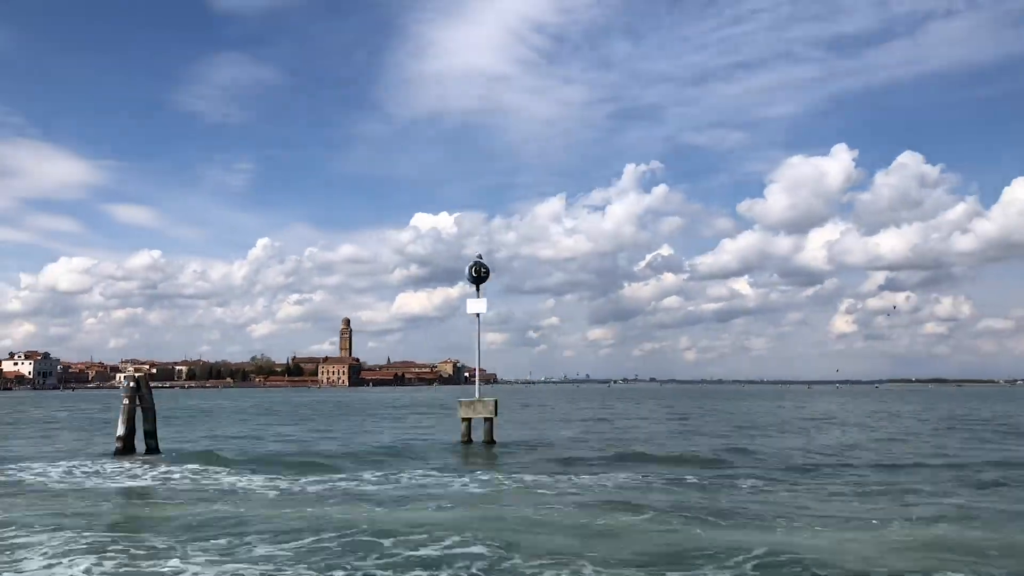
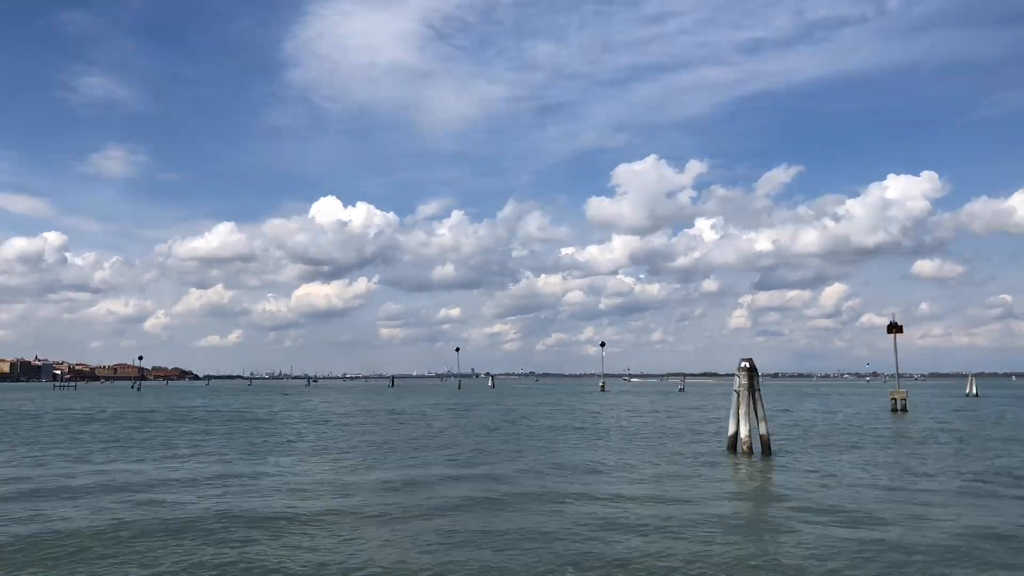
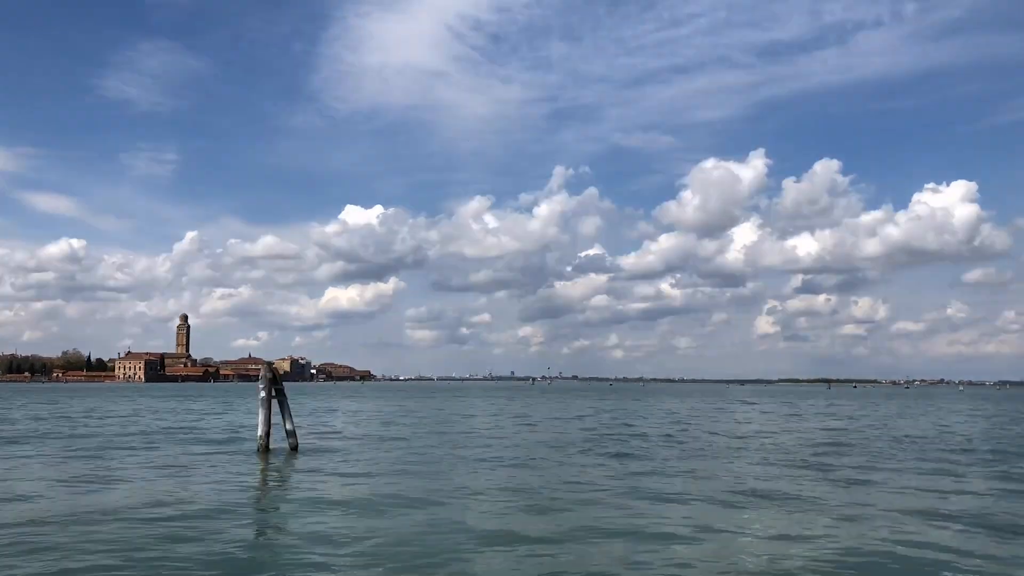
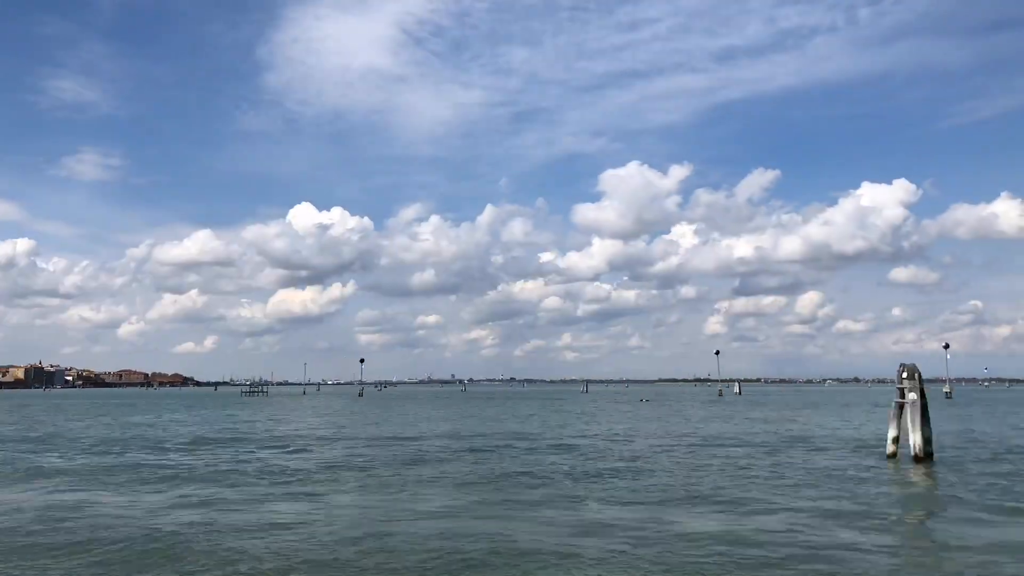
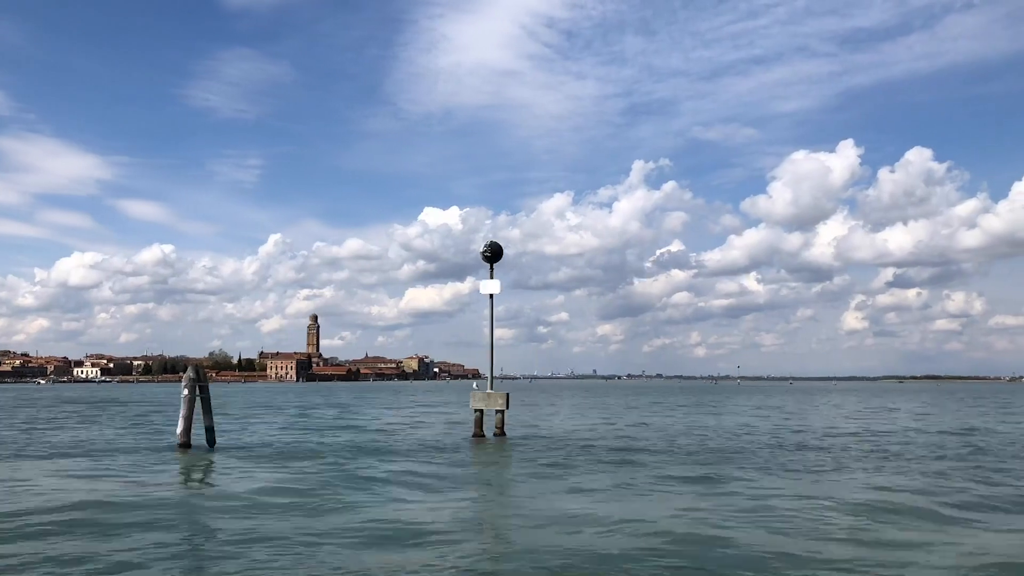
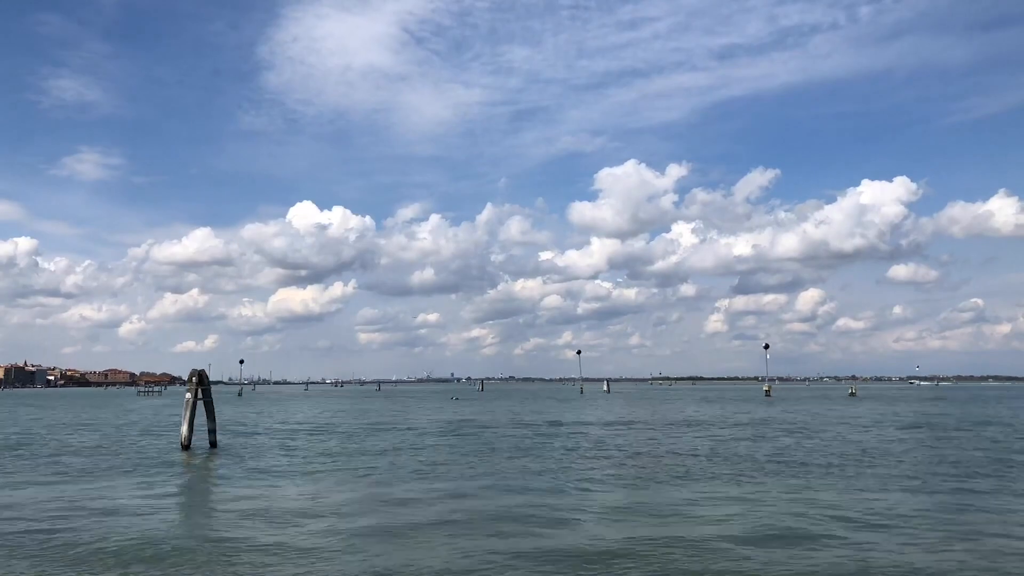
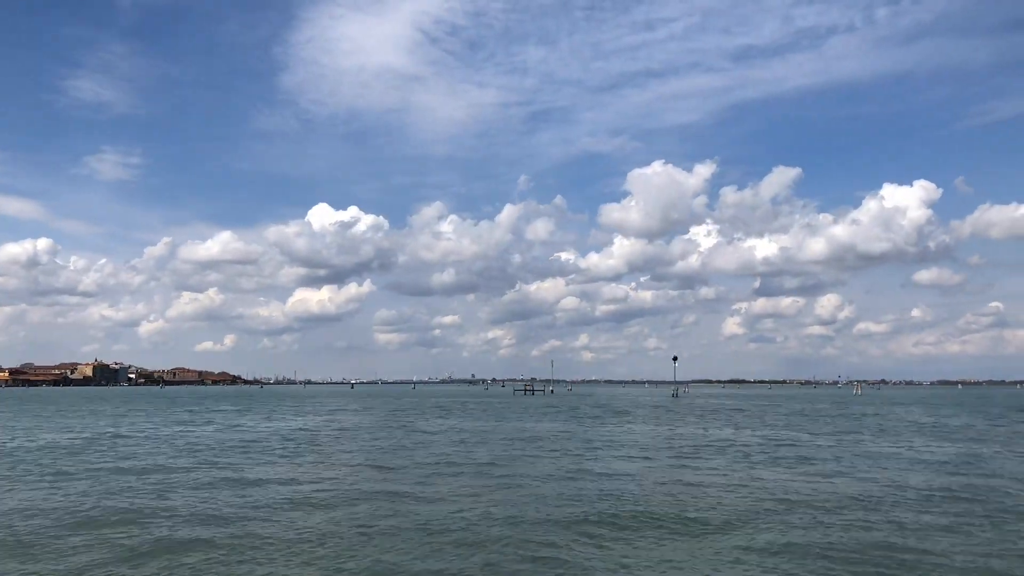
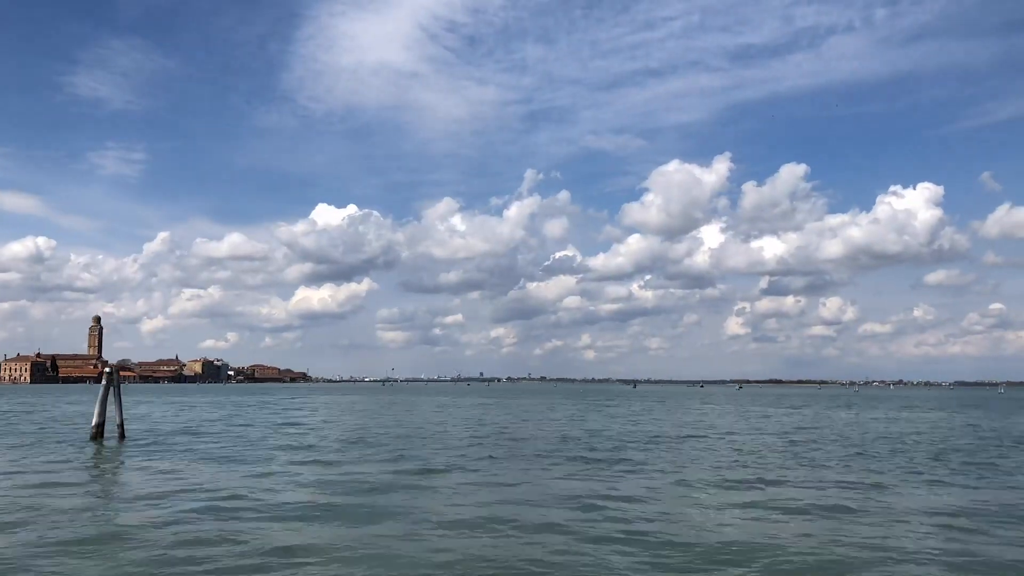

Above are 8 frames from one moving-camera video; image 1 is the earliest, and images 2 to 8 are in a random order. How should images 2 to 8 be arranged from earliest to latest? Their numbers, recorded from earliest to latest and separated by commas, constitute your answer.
5, 3, 8, 7, 4, 6, 2
